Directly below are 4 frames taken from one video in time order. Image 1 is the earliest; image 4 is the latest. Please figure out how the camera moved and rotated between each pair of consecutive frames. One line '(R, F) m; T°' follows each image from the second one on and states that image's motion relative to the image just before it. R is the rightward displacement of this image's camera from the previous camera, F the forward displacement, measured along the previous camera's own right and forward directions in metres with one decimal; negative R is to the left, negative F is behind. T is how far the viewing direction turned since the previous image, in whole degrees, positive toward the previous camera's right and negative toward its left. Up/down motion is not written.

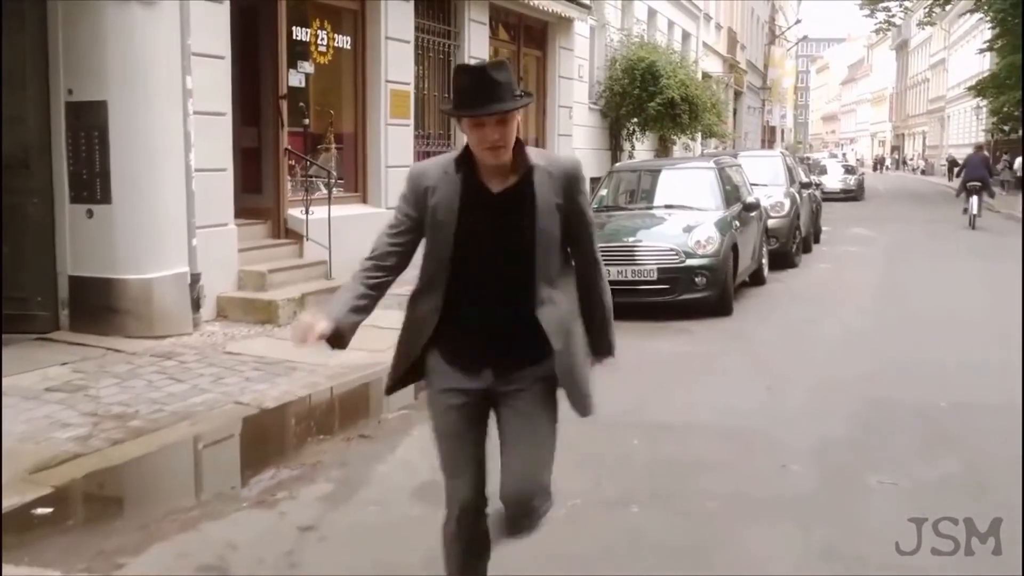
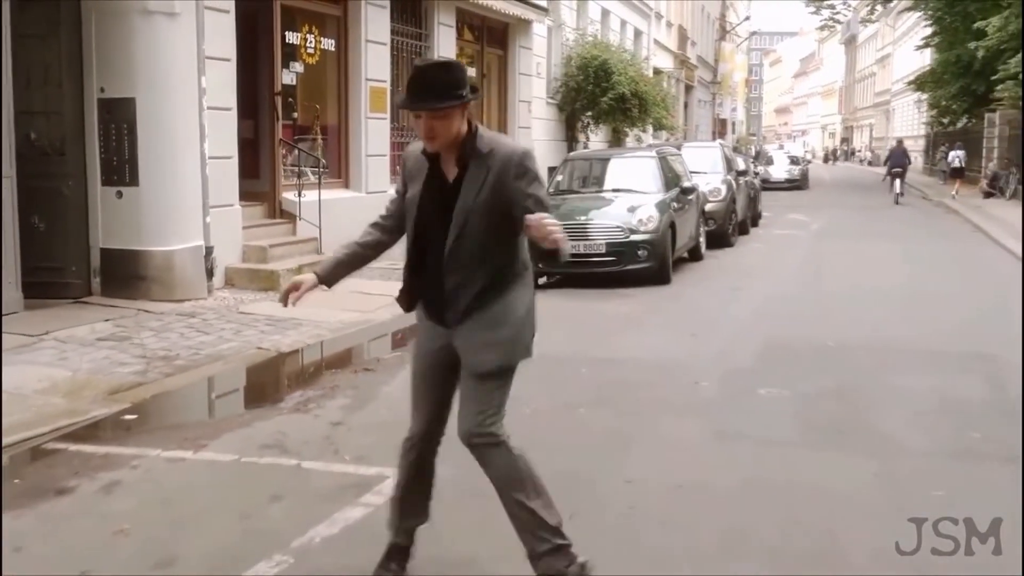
(-0.1, -1.5) m; +2°
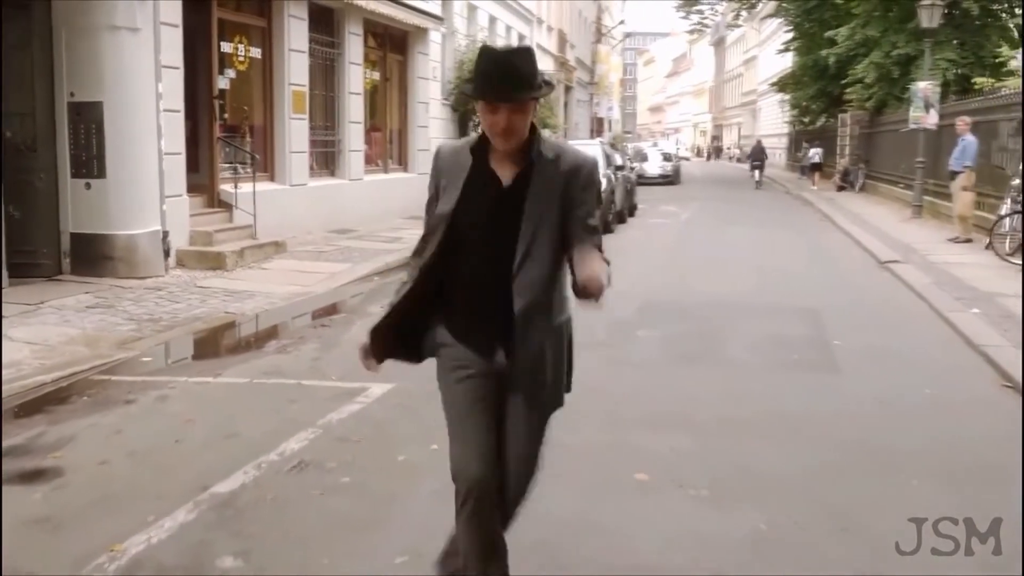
(-0.4, -1.8) m; +6°
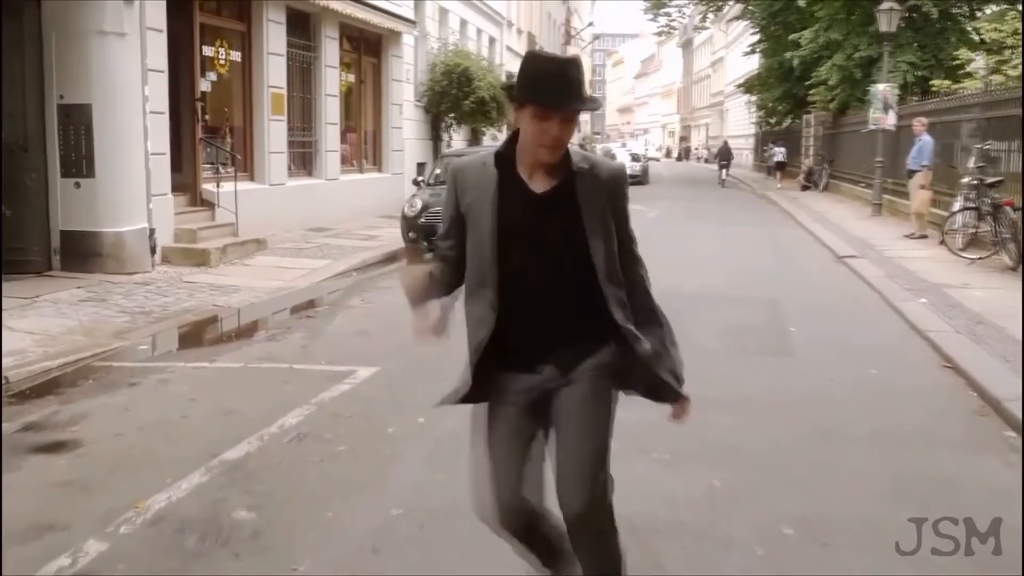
(0.0, -0.5) m; +1°
